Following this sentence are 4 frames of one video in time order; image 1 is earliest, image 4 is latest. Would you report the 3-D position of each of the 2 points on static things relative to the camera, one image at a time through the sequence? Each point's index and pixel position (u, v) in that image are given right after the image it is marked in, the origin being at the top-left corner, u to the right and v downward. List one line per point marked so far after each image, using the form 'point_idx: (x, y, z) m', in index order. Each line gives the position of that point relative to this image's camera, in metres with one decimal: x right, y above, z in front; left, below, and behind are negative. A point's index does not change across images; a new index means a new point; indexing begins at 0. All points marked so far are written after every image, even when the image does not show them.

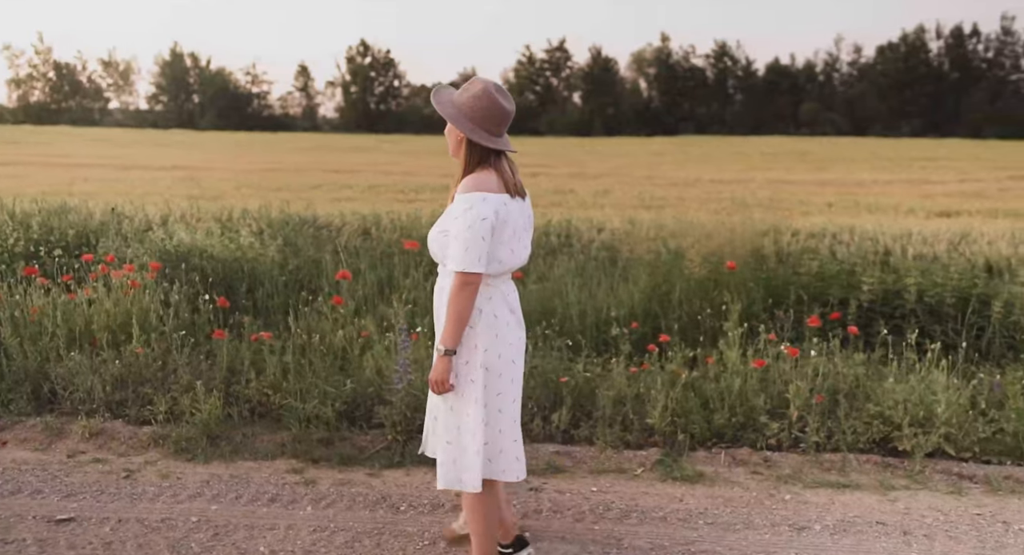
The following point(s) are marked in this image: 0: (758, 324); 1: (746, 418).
0: (+1.5, -0.3, +4.9) m
1: (+1.2, -0.7, +4.1) m
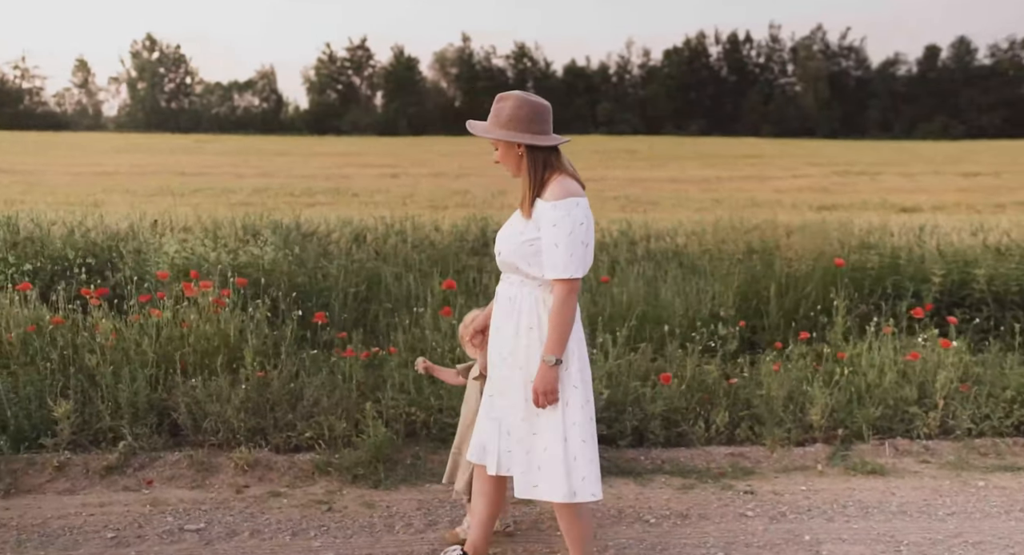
0: (+2.2, -0.3, +5.1) m
1: (+2.0, -0.7, +4.2) m
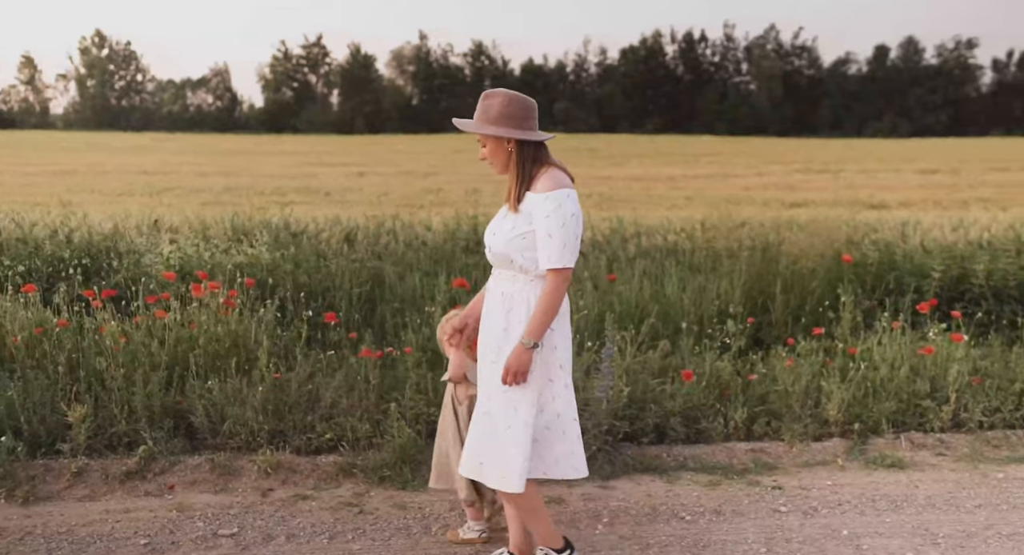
0: (+2.3, -0.2, +5.2) m
1: (+2.1, -0.7, +4.3) m
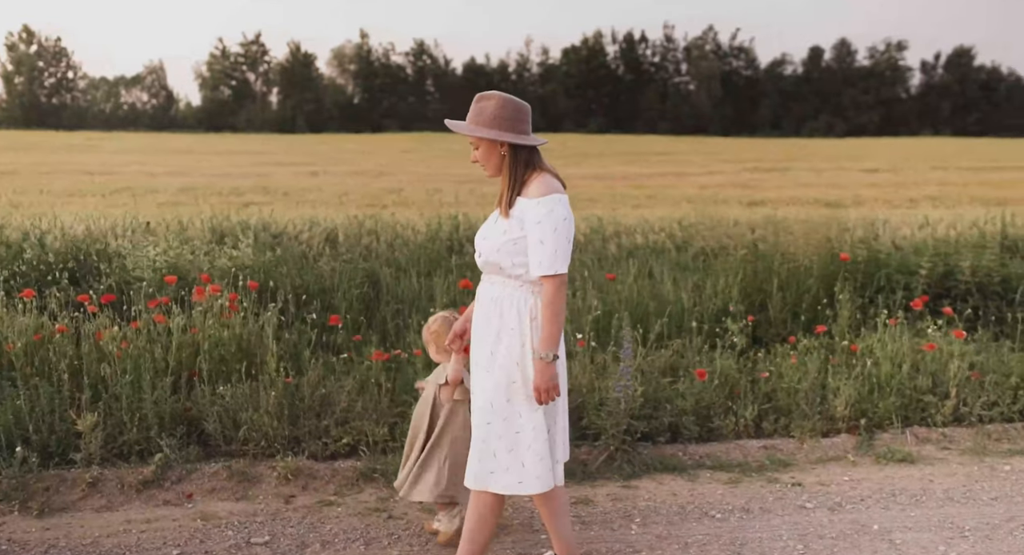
0: (+2.3, -0.2, +5.3) m
1: (+2.1, -0.7, +4.4) m
